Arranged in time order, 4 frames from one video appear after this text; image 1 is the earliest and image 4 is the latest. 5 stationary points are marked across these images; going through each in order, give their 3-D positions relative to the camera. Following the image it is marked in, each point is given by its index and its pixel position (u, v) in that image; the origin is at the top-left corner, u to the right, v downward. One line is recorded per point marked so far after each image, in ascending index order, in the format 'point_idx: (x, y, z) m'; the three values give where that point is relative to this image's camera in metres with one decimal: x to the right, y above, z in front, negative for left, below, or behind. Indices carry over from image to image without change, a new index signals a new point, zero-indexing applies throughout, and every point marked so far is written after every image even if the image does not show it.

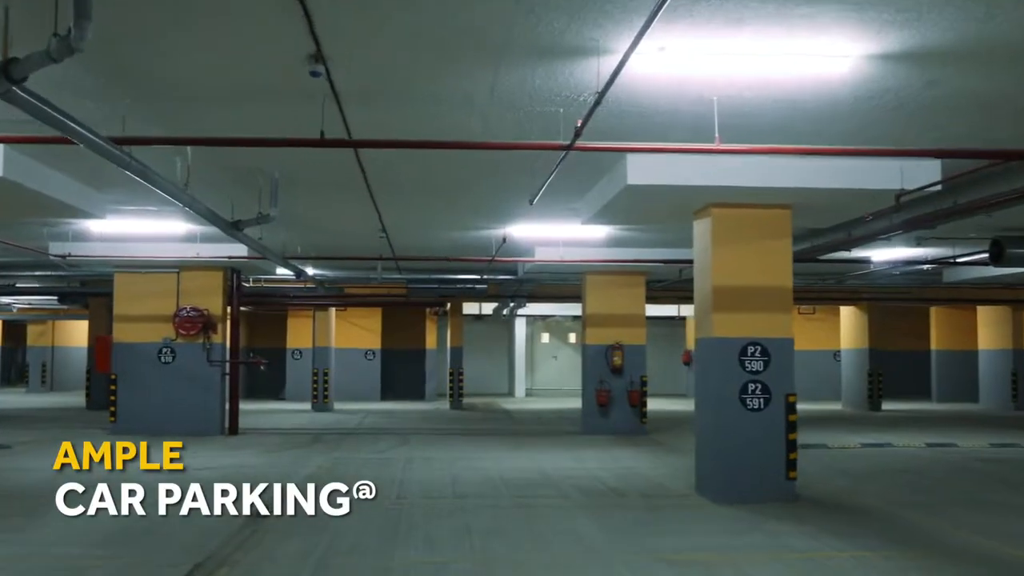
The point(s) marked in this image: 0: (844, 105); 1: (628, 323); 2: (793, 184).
0: (+3.9, +2.1, +5.5) m
1: (+3.6, -1.1, +14.4) m
2: (+4.2, +1.6, +7.1) m
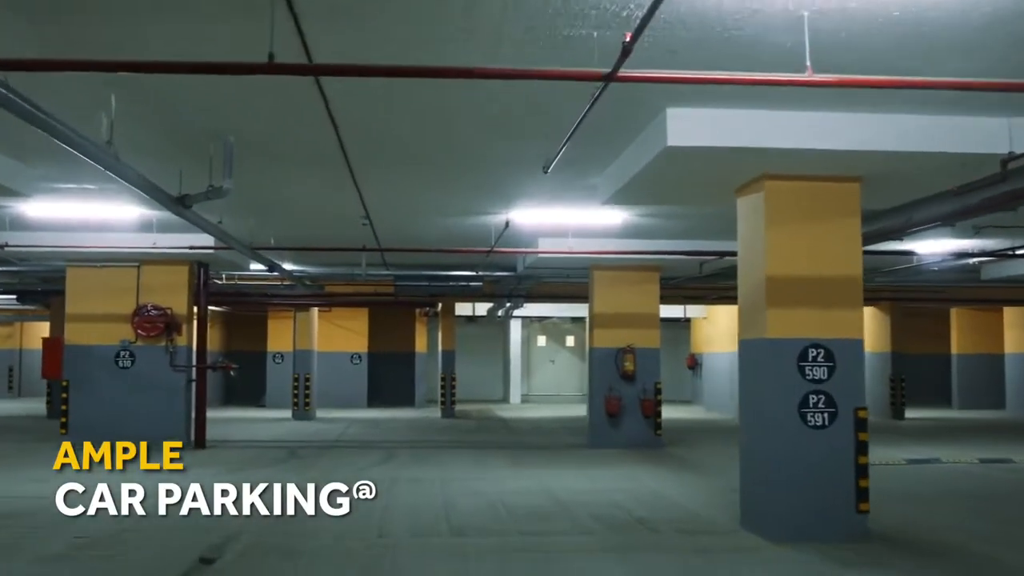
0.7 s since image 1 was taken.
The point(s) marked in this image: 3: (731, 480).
0: (+4.0, +2.3, +4.1) m
1: (+3.5, -1.0, +13.0) m
2: (+4.4, +1.7, +5.8) m
3: (+4.6, -4.1, +10.0) m
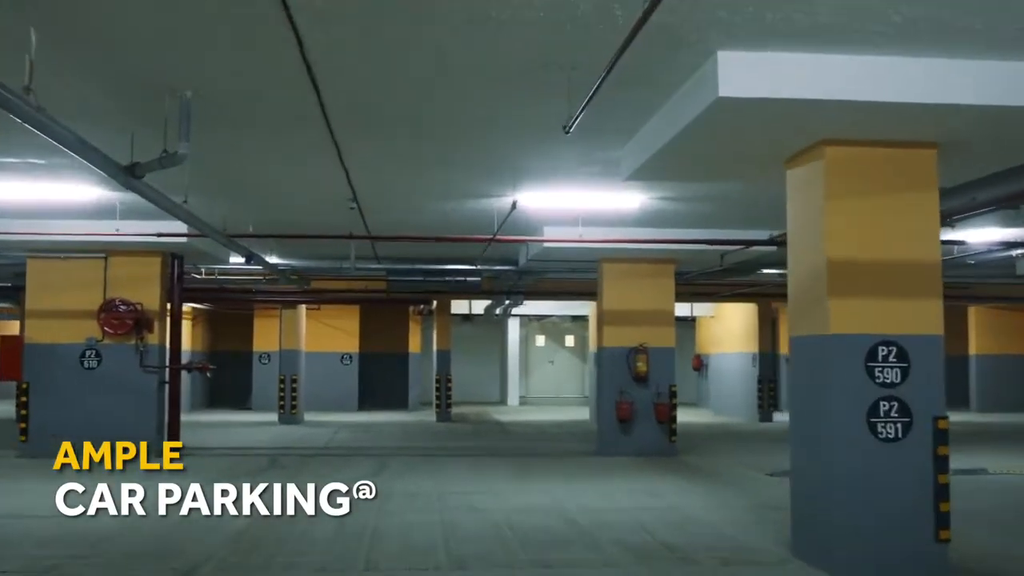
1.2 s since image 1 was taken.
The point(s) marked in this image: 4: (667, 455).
0: (+4.2, +2.5, +3.1) m
1: (+3.6, -0.8, +12.0) m
2: (+4.5, +1.9, +4.8) m
3: (+4.7, -3.9, +9.0) m
4: (+3.9, -4.2, +11.8) m
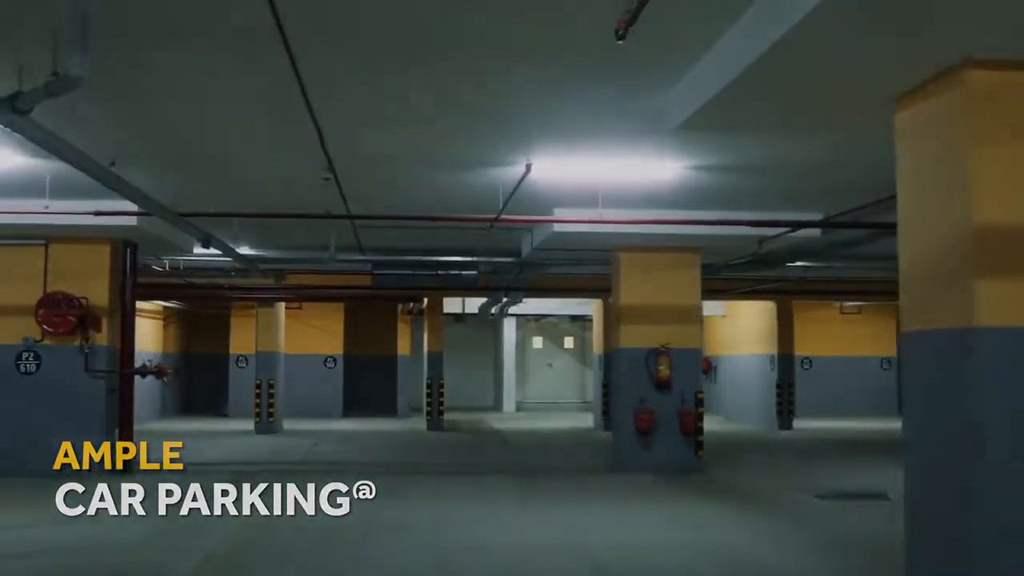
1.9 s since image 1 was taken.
0: (+4.5, +2.7, +1.7) m
1: (+3.7, -0.7, +10.5) m
2: (+4.8, +2.1, +3.3) m
3: (+4.8, -3.7, +7.6) m
4: (+4.0, -4.0, +10.4) m
